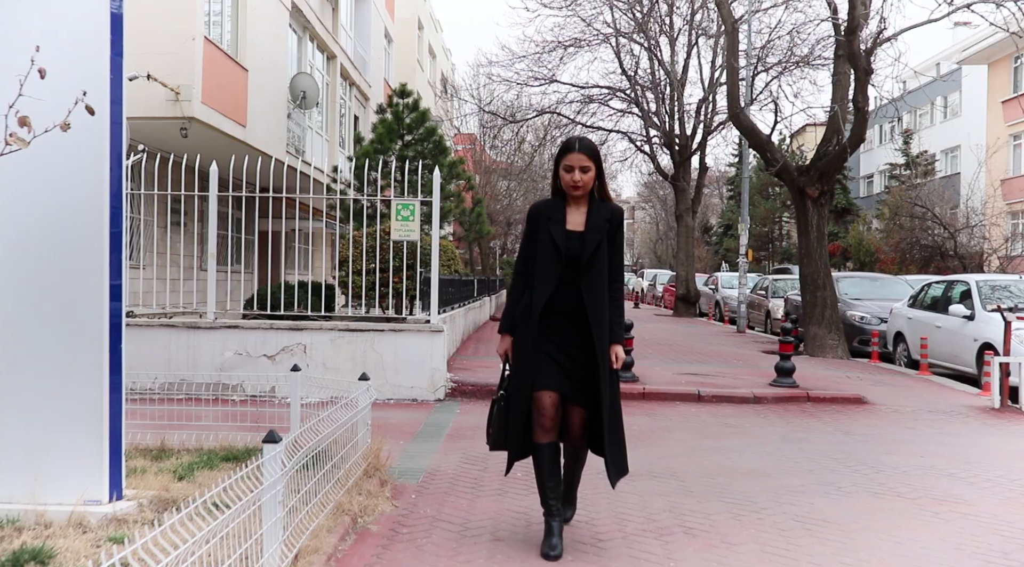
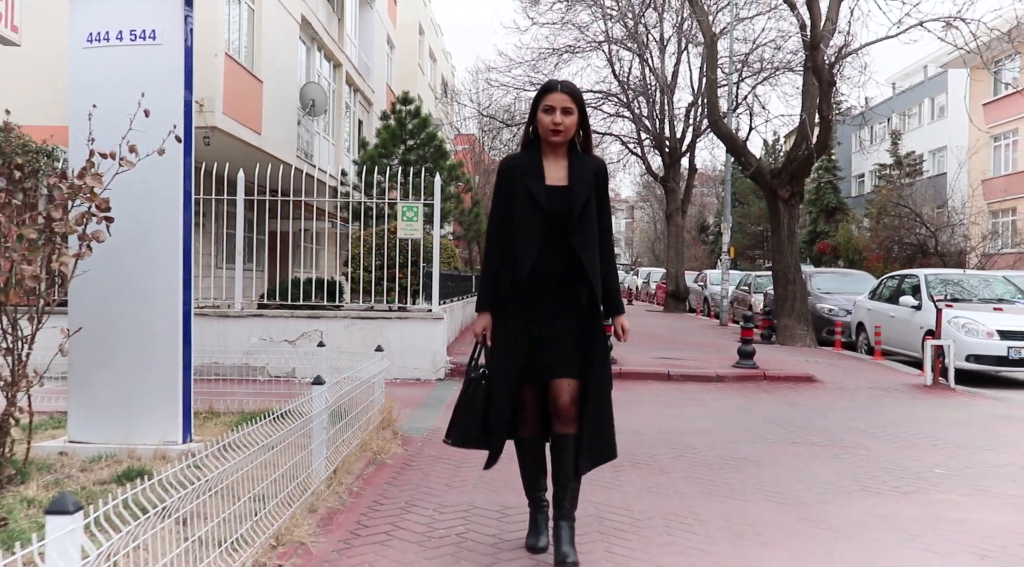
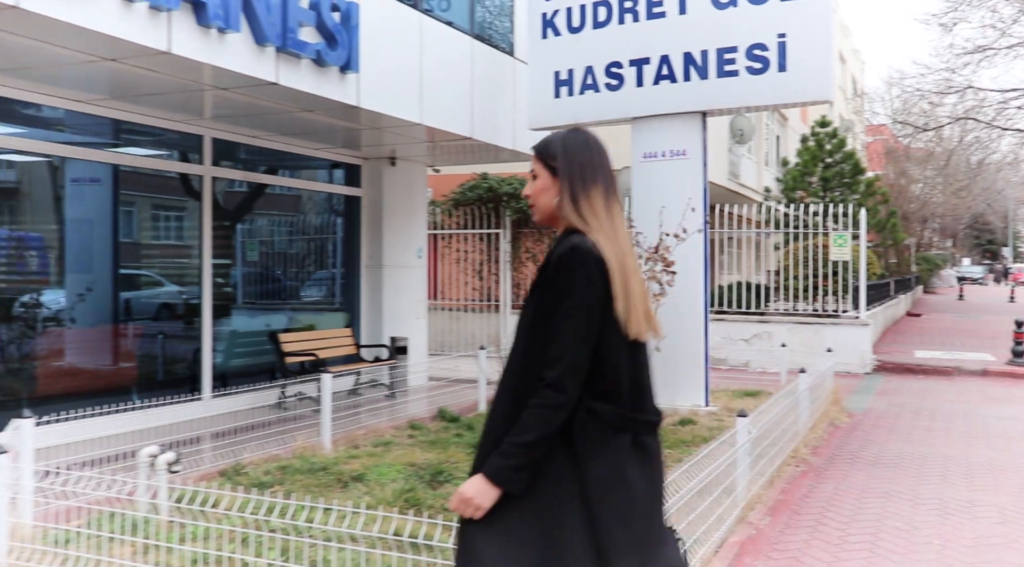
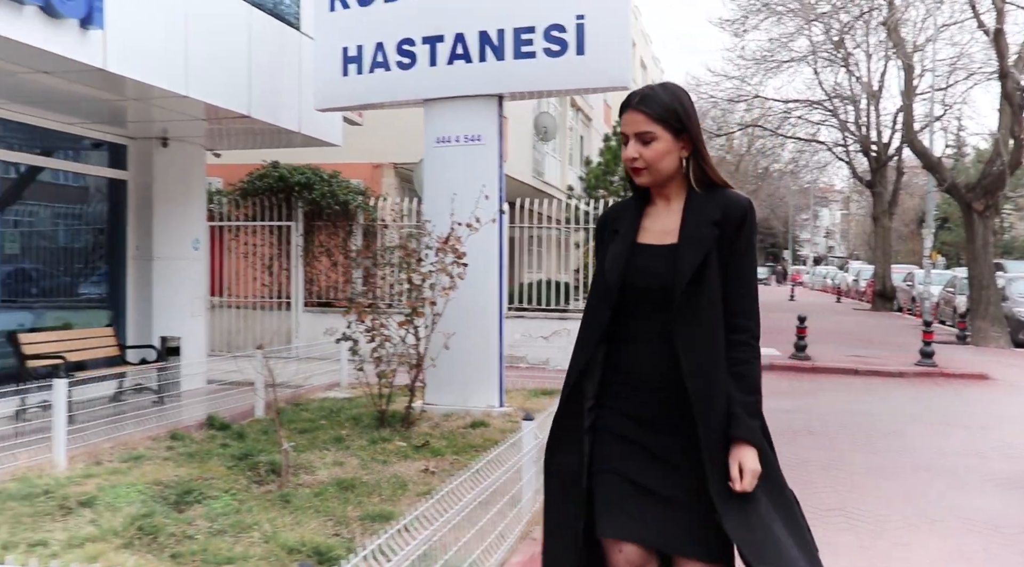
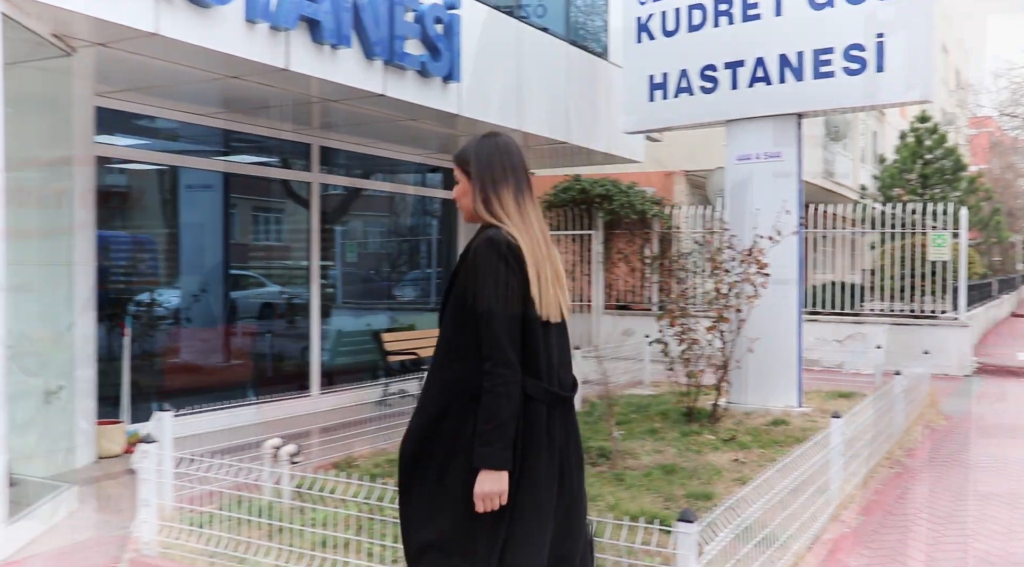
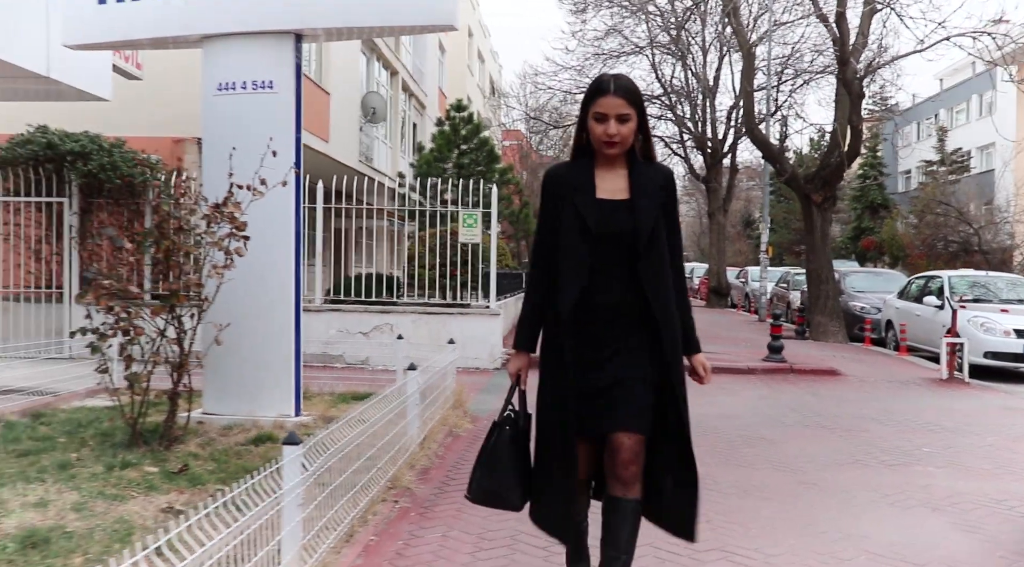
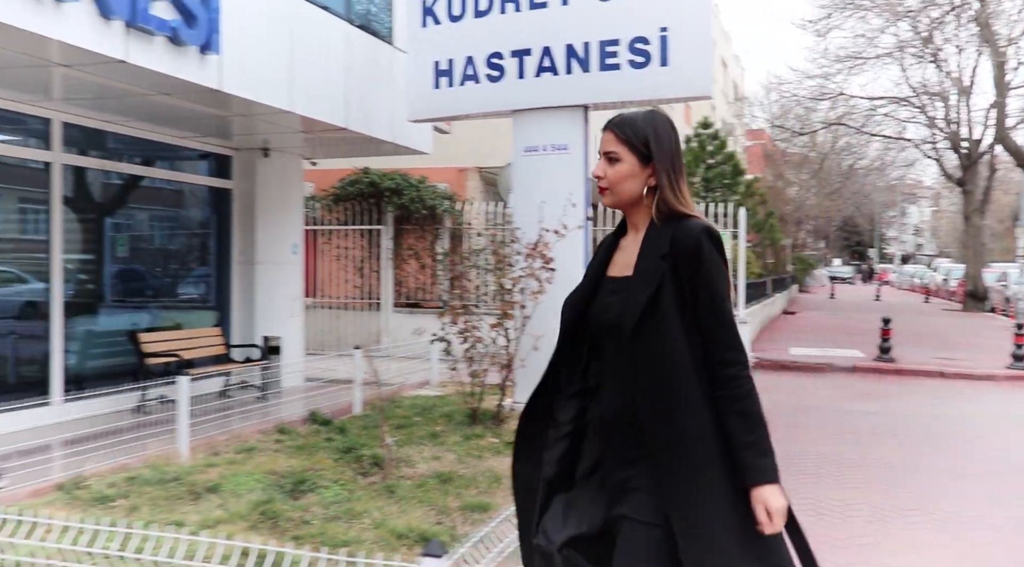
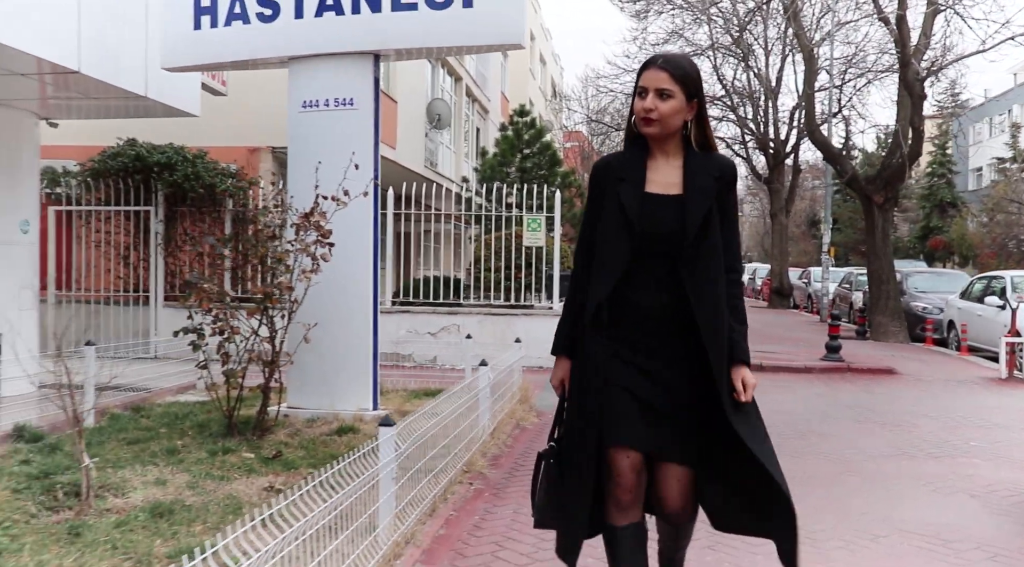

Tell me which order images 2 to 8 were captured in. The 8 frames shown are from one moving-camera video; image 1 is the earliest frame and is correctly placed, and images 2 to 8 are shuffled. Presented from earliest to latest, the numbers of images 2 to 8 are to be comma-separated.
2, 6, 8, 4, 7, 3, 5
